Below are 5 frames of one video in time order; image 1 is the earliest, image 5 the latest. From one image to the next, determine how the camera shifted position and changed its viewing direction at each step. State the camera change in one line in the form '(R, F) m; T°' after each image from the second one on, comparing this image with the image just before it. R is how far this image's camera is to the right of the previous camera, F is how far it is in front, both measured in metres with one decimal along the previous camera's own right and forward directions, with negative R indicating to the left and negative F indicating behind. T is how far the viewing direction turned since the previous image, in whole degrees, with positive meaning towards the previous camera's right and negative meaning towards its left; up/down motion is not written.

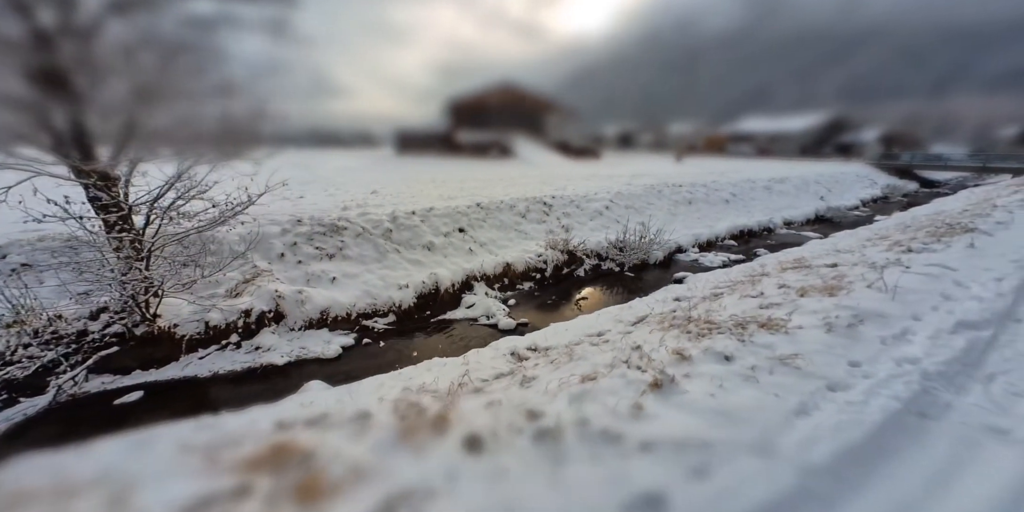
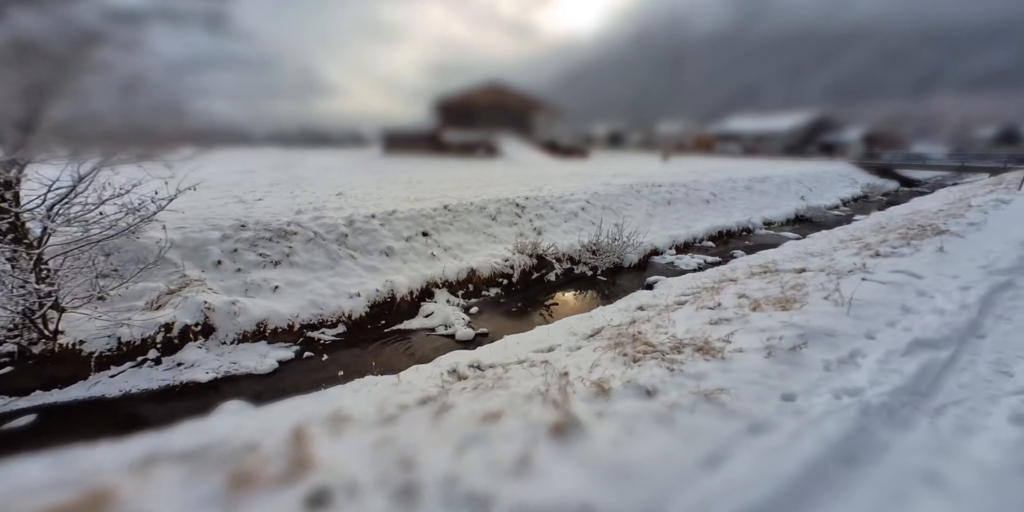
(+0.7, +0.4) m; +1°
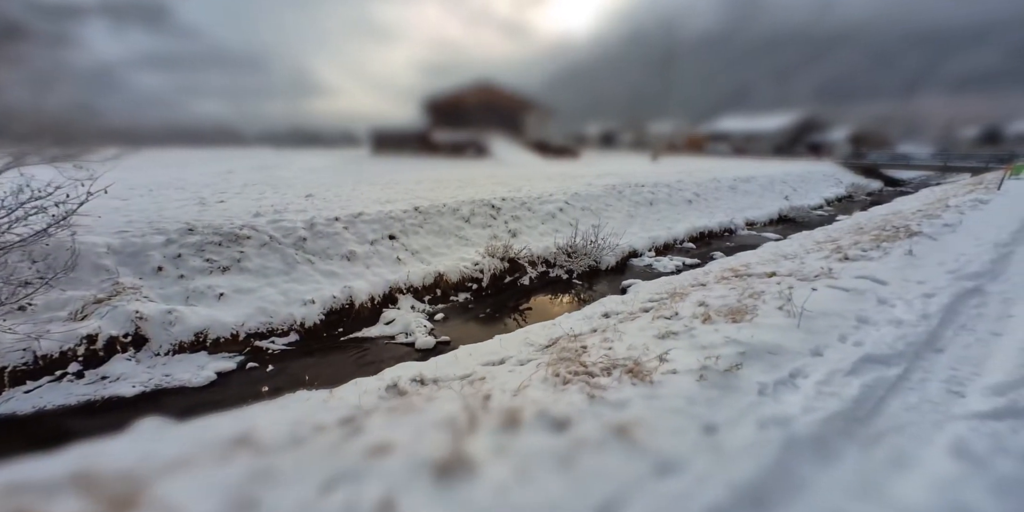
(+0.6, +0.3) m; +1°
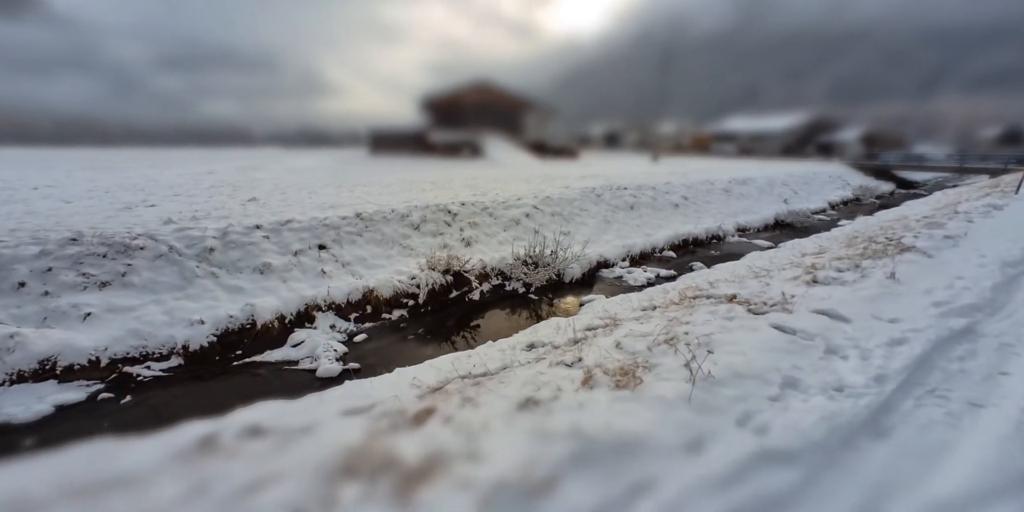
(+1.5, +1.1) m; -1°
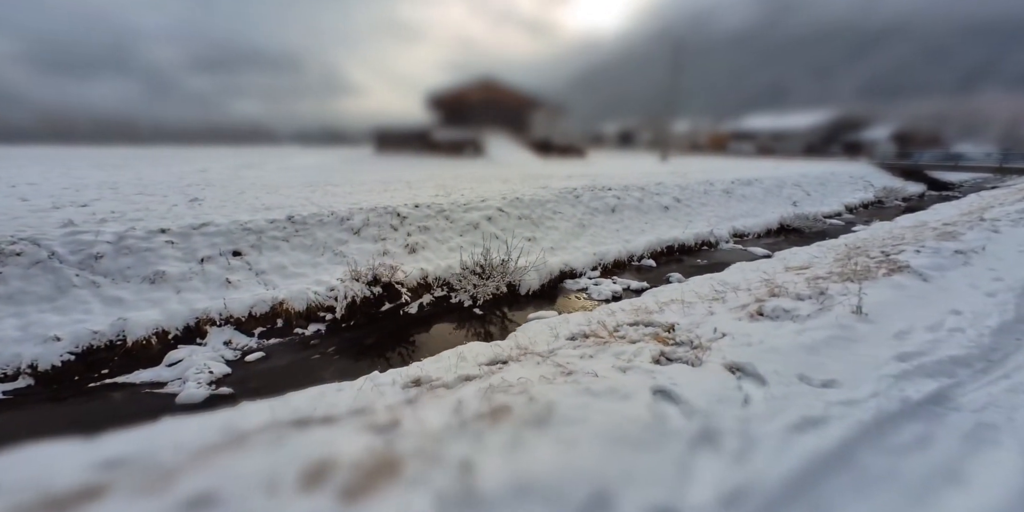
(+1.7, +1.2) m; -3°
